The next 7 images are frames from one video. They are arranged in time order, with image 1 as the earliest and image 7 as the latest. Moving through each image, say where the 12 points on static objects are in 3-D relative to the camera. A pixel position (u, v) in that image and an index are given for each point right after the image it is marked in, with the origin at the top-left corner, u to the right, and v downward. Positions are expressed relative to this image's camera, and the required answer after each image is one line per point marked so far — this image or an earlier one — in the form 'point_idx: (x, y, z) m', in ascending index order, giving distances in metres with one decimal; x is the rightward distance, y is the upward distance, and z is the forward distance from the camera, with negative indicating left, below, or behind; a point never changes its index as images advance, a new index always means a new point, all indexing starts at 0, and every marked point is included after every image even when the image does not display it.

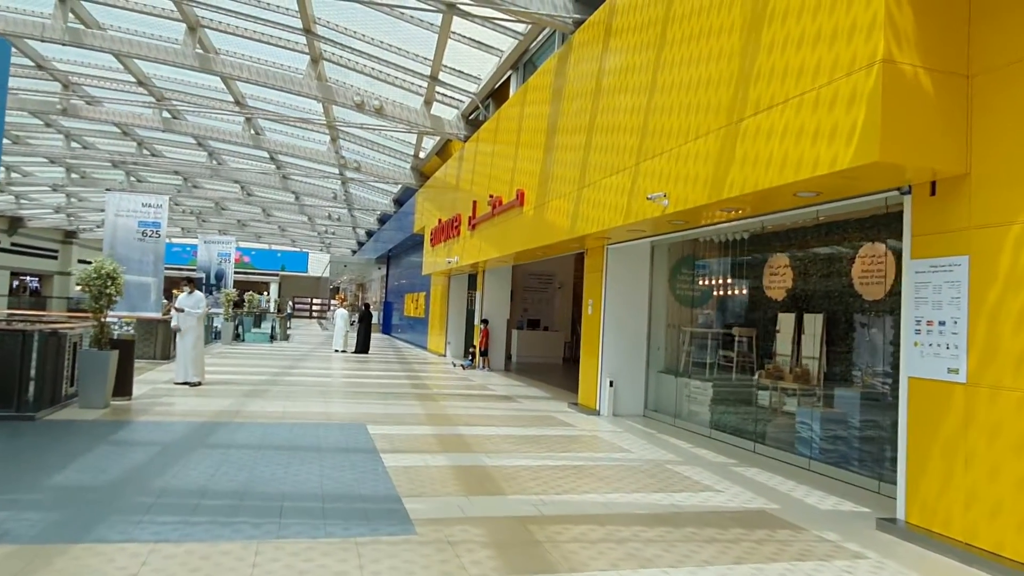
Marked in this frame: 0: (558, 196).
0: (+0.7, +1.3, +10.3) m
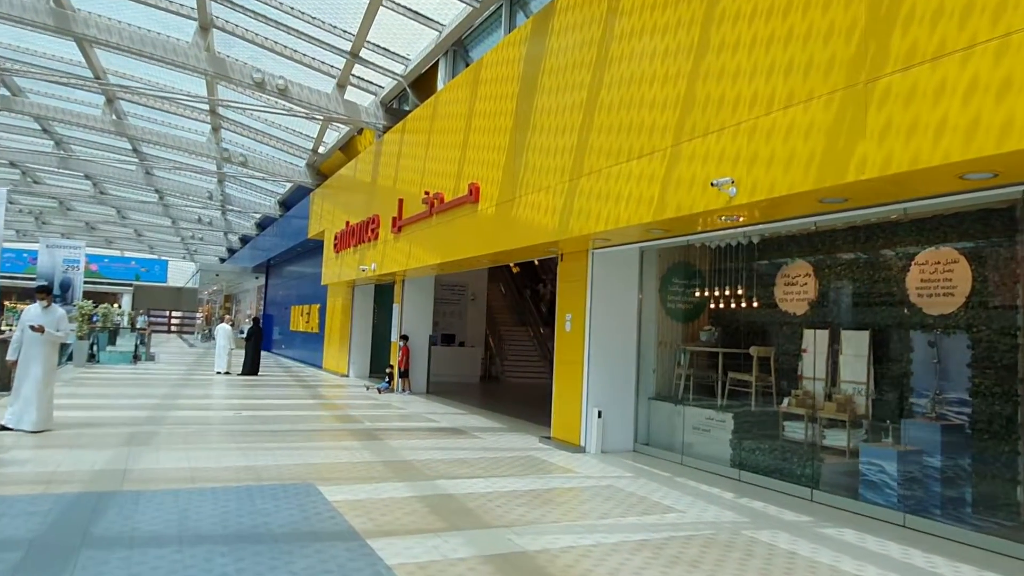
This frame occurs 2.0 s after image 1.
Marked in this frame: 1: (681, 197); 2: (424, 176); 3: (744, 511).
0: (+0.3, +1.2, +8.6) m
1: (+1.4, +0.8, +6.1) m
2: (-1.5, +1.9, +12.2) m
3: (+1.9, -1.8, +5.9) m
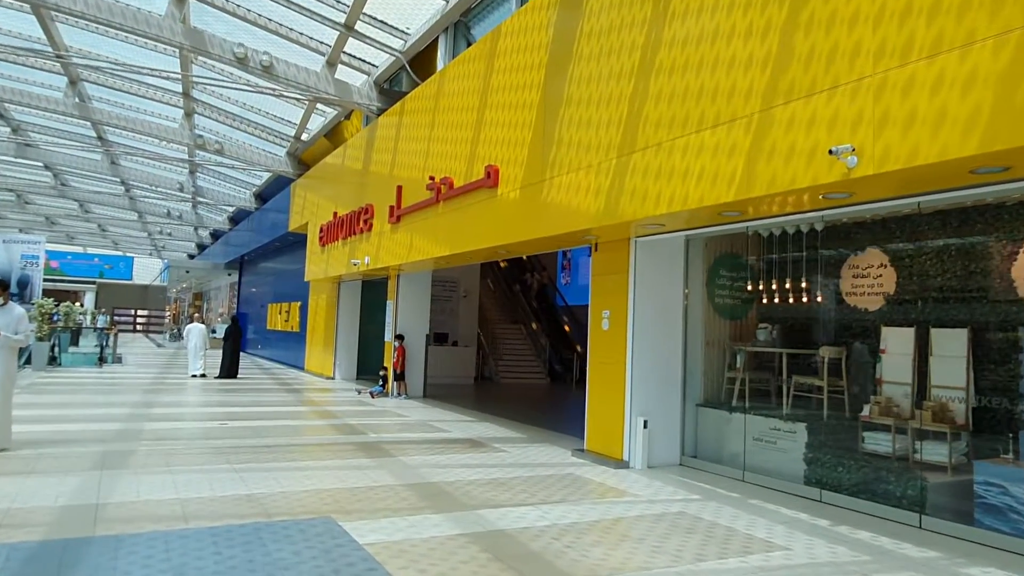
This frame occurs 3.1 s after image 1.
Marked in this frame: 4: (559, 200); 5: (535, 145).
0: (+0.6, +1.2, +7.5) m
1: (+1.8, +0.8, +5.1) m
2: (-1.3, +1.9, +11.1) m
3: (+2.3, -1.7, +5.0) m
4: (+0.5, +0.9, +7.7) m
5: (+0.3, +1.6, +8.2) m
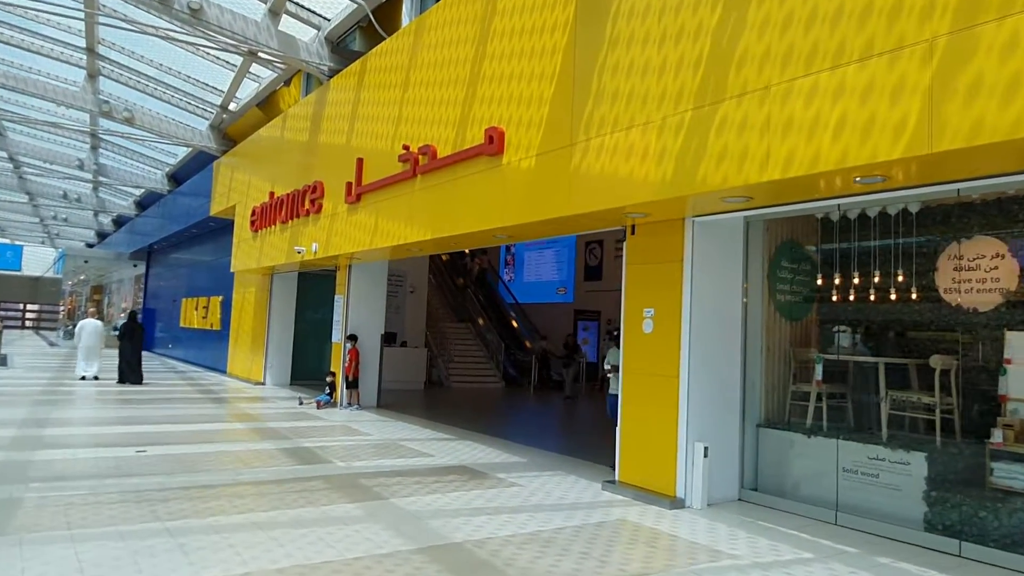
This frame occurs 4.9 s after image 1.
0: (+0.9, +1.3, +5.9) m
1: (+2.3, +0.9, +3.6) m
2: (-1.4, +2.0, +9.2) m
3: (+2.8, -1.7, +3.5) m
4: (+0.7, +1.0, +6.1) m
5: (+0.4, +1.7, +6.6) m
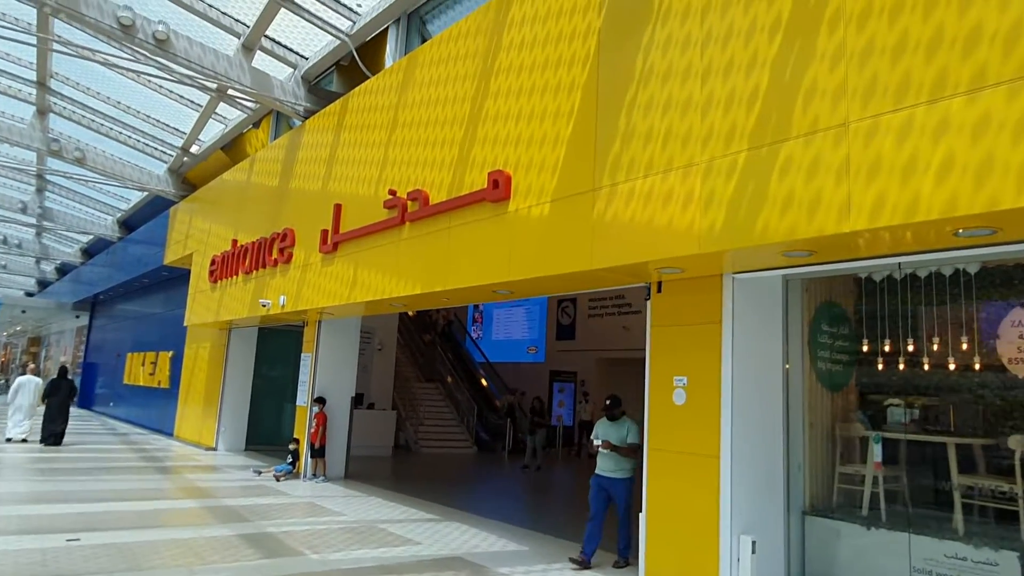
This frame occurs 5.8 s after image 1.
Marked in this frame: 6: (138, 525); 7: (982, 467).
0: (+1.0, +0.8, +5.2) m
1: (+2.6, +0.6, +3.0) m
2: (-1.5, +1.4, +8.4) m
3: (+3.0, -2.0, +2.7) m
4: (+0.9, +0.5, +5.3) m
5: (+0.5, +1.2, +5.9) m
6: (-3.7, -2.4, +7.3) m
7: (+3.4, -1.3, +5.0) m
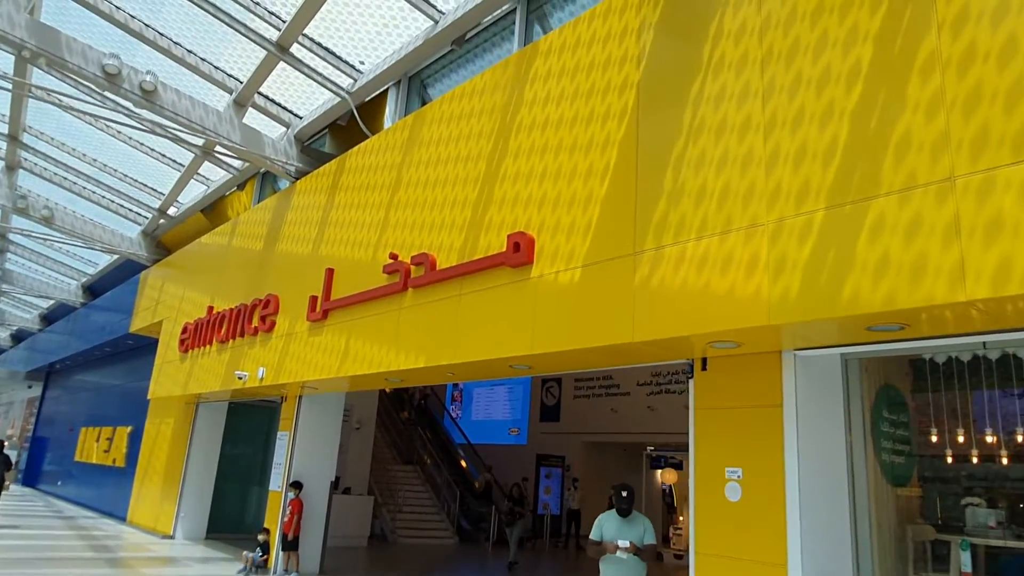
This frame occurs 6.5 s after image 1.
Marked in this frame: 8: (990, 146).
0: (+1.2, +0.3, +4.6) m
1: (+2.9, +0.3, +2.5) m
2: (-1.4, +0.6, +7.8) m
3: (+3.3, -2.3, +2.0) m
4: (+1.1, 0.0, +4.7) m
5: (+0.7, +0.6, +5.3) m
6: (-3.6, -3.0, +6.2) m
7: (+3.6, -1.8, +4.3) m
8: (+2.3, +0.7, +3.5) m
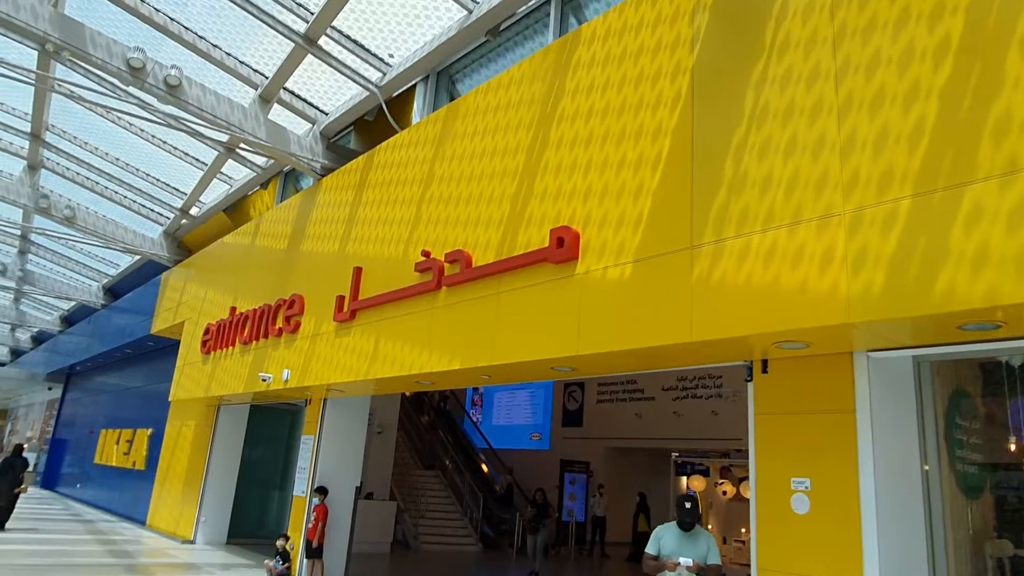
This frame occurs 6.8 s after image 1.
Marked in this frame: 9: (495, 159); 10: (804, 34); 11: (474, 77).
0: (+1.5, +0.4, +4.3) m
1: (+3.2, +0.3, +2.1) m
2: (-1.0, +0.6, +7.5) m
3: (+3.6, -2.2, +1.6) m
4: (+1.4, +0.1, +4.4) m
5: (+1.1, +0.7, +5.0) m
6: (-3.3, -2.9, +5.9) m
7: (+3.9, -1.7, +3.9) m
8: (+2.6, +0.7, +3.1) m
9: (-0.2, +1.2, +6.7) m
10: (+1.8, +1.6, +4.5) m
11: (-0.4, +2.6, +8.8) m
